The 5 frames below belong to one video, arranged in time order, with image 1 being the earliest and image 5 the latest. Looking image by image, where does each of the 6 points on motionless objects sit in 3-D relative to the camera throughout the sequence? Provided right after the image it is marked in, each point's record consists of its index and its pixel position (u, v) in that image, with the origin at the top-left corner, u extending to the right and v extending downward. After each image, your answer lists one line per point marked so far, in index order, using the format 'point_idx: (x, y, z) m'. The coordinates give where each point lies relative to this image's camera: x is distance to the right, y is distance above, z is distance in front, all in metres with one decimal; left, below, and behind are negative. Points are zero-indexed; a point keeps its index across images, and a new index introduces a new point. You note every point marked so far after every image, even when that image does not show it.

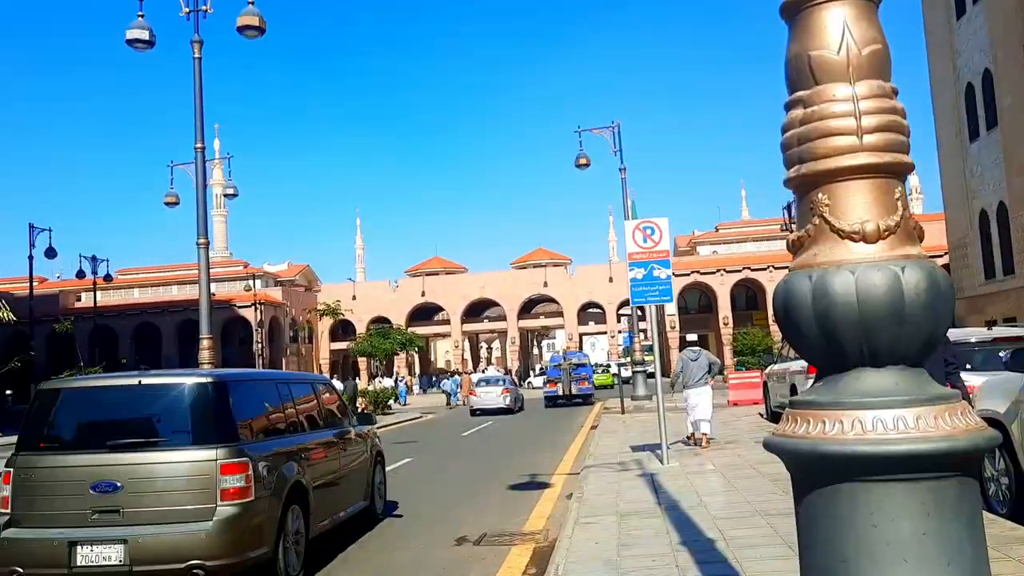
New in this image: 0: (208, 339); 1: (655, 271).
0: (-6.2, -1.0, +17.1) m
1: (+1.9, +0.2, +11.3) m
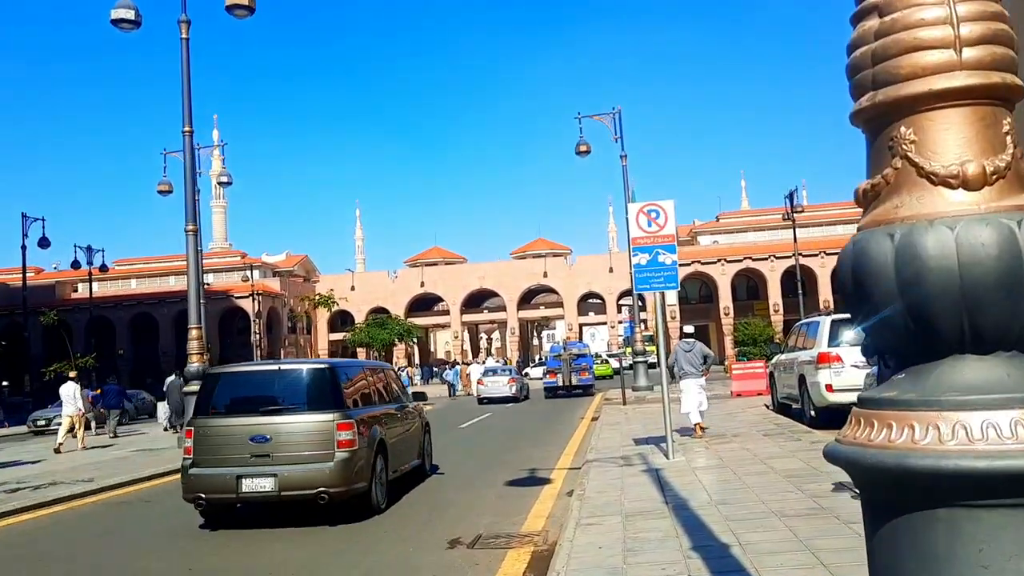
0: (-6.2, -0.8, +16.6) m
1: (+1.9, +0.4, +10.8) m
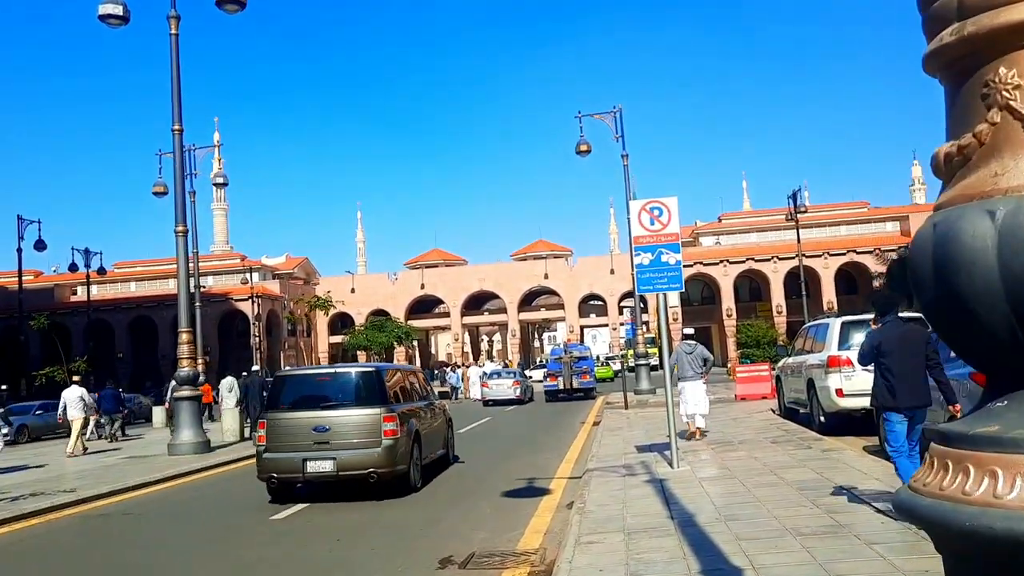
0: (-6.2, -0.9, +16.2) m
1: (+1.9, +0.4, +10.3) m
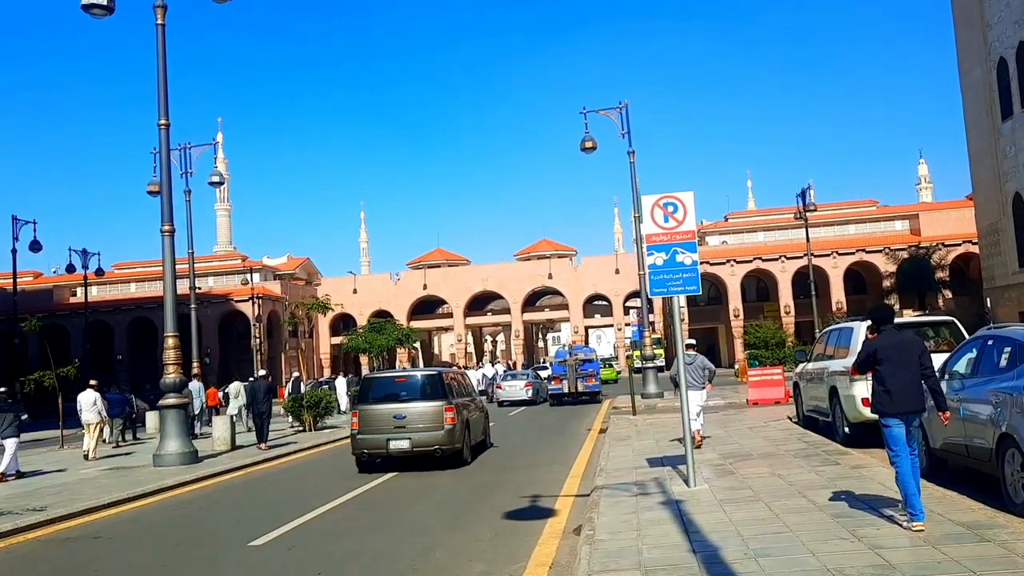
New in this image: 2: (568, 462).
0: (-6.2, -0.9, +15.4) m
1: (+1.9, +0.3, +9.5) m
2: (+0.9, -2.9, +14.1) m
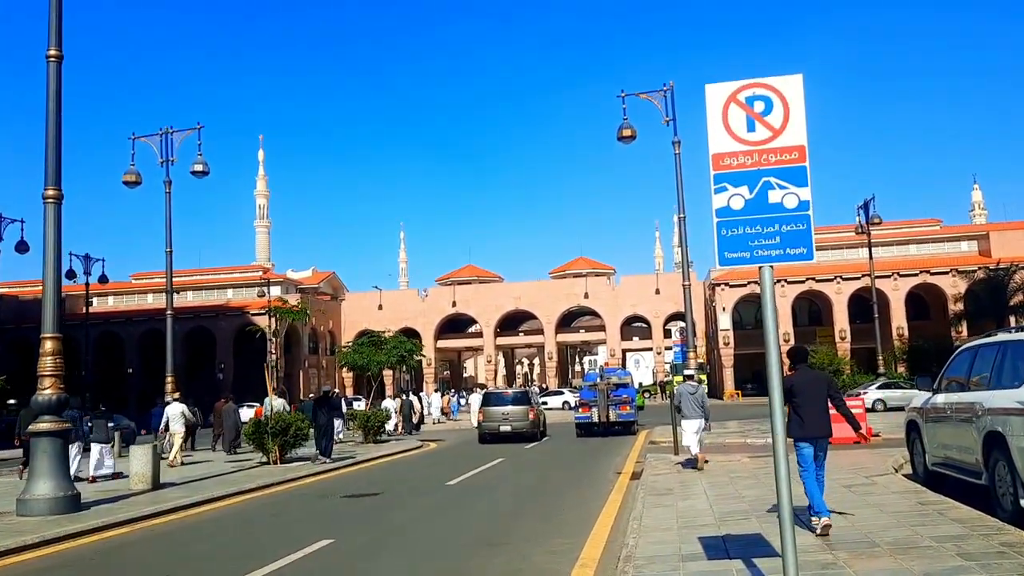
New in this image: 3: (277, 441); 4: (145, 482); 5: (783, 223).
0: (-6.2, -0.7, +11.4) m
1: (+1.6, +0.6, +5.2) m
2: (+0.8, -2.8, +9.8) m
3: (-5.3, -3.5, +19.2) m
4: (-6.1, -3.2, +14.1) m
5: (+1.6, +0.4, +5.2) m
